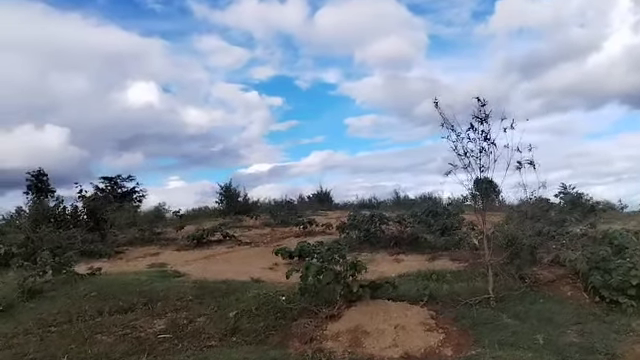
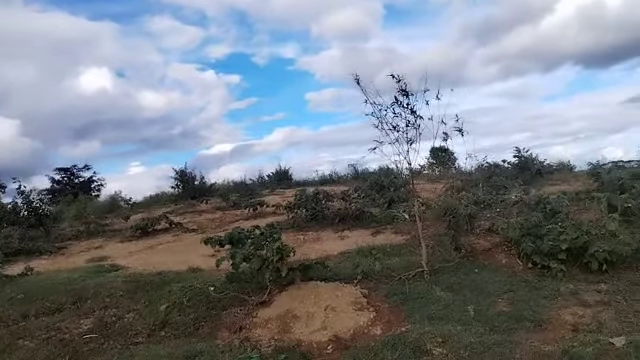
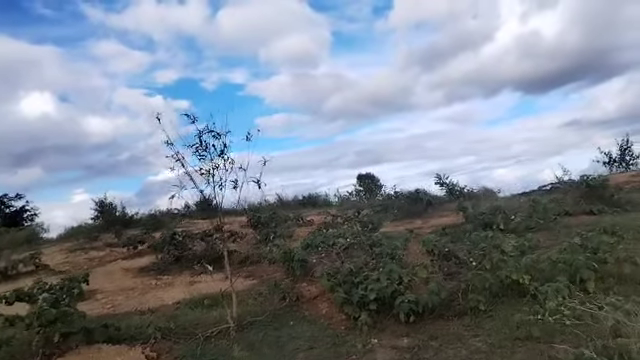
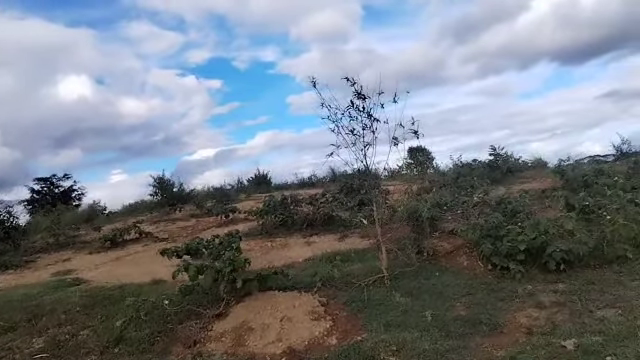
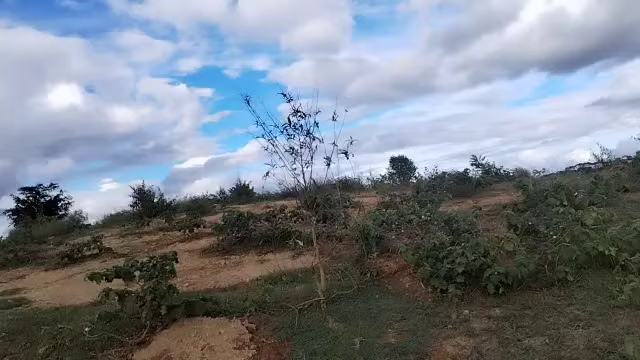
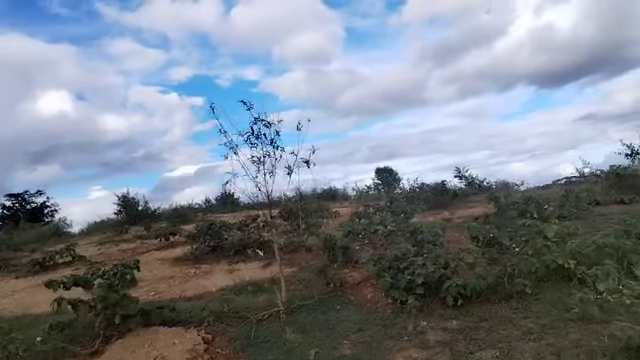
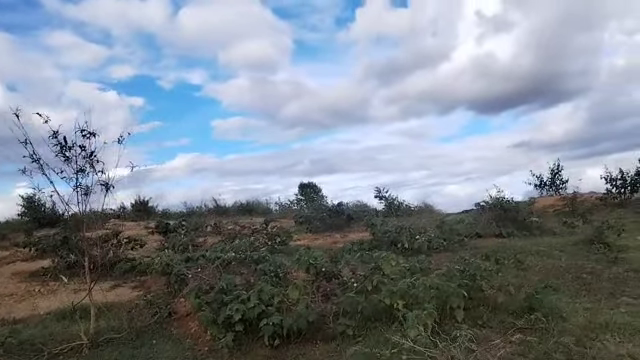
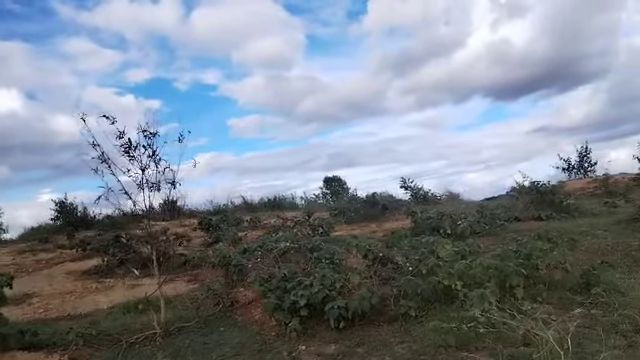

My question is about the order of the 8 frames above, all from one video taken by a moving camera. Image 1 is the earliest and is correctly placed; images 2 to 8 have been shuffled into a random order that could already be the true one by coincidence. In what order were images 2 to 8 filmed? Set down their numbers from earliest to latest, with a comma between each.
2, 4, 5, 6, 3, 8, 7
